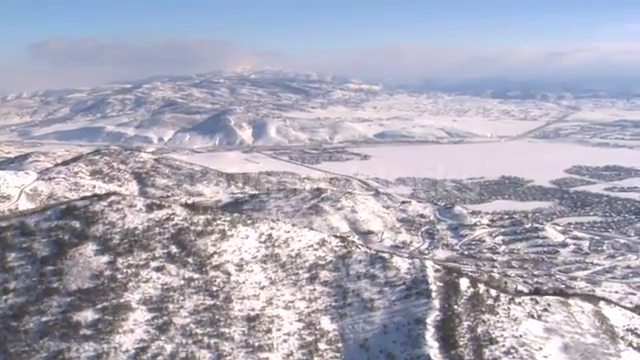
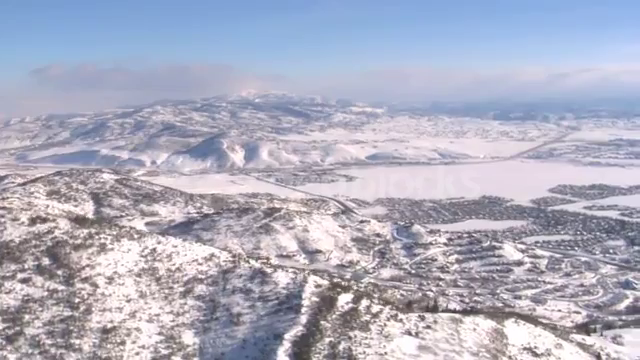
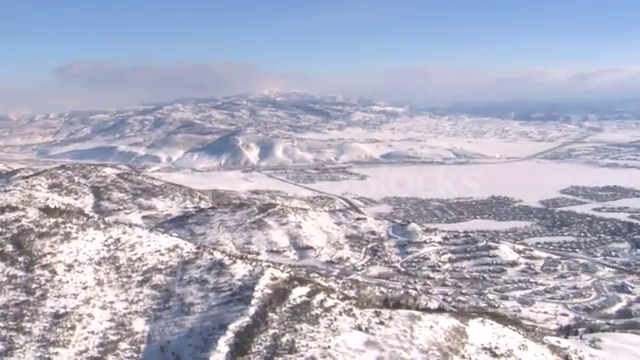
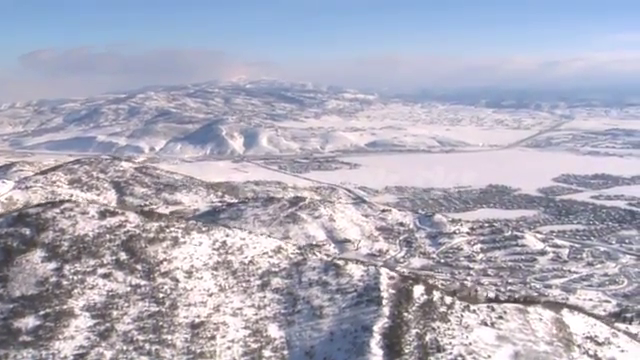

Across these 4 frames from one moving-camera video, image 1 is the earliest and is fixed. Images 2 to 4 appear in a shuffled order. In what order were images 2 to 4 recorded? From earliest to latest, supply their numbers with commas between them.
4, 2, 3
